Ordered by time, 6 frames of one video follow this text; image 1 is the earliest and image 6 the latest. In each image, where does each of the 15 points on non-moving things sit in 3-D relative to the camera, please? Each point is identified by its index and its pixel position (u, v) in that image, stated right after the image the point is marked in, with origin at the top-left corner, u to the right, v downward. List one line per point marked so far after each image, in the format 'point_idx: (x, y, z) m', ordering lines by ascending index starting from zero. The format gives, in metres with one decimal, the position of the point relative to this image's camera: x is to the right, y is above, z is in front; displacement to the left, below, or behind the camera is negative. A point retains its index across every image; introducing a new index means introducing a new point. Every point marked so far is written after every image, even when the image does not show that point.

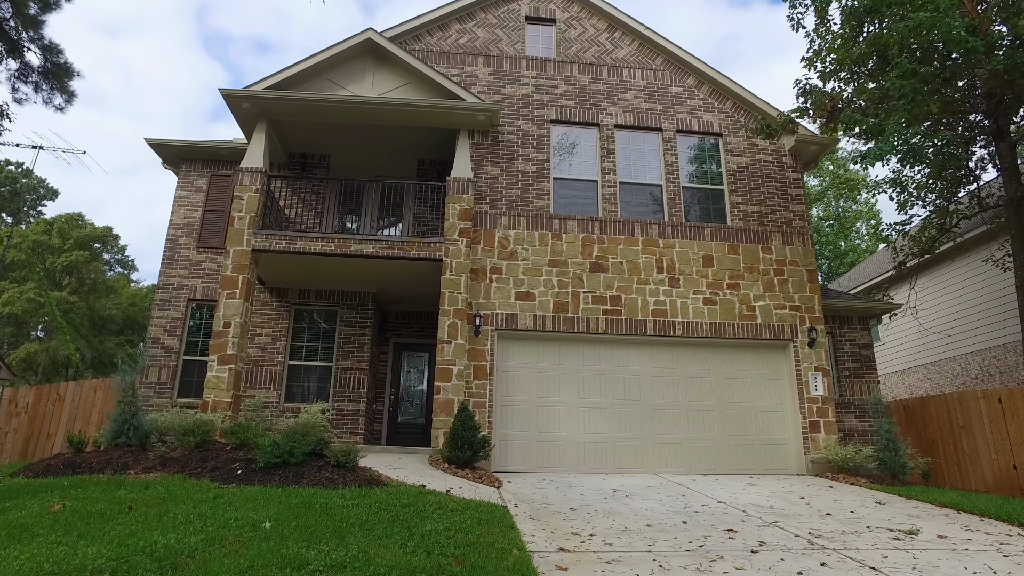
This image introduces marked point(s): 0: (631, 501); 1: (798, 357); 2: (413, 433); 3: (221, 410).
0: (+1.3, -2.3, +7.2) m
1: (+4.6, -1.1, +10.7) m
2: (-1.8, -2.5, +11.9) m
3: (-4.0, -1.7, +9.3) m
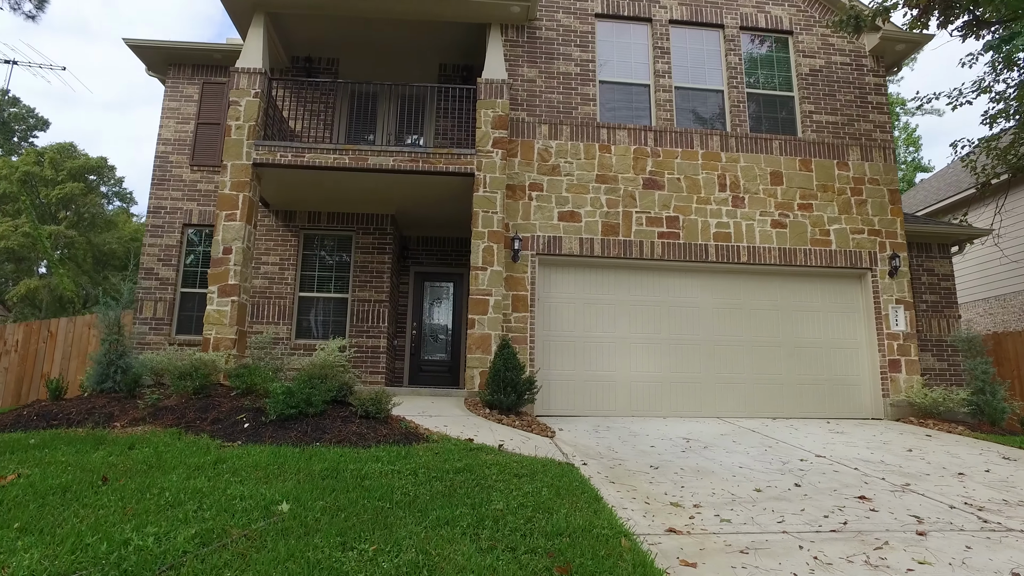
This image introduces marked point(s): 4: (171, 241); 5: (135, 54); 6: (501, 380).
0: (+1.8, -1.5, +6.0) m
1: (+5.1, 0.0, +9.4) m
2: (-1.2, -1.3, +10.8) m
3: (-3.5, -0.7, +8.1) m
4: (-5.2, +0.7, +10.2) m
5: (-5.9, +3.7, +10.5) m
6: (-0.1, -1.0, +7.5) m
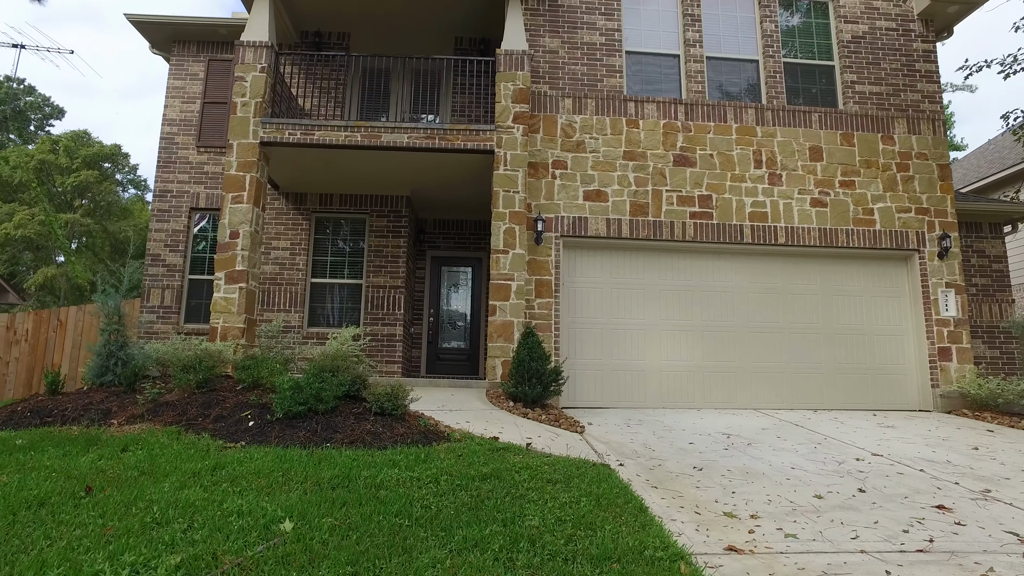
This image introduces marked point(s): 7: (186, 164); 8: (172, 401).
0: (+2.1, -1.4, +5.5) m
1: (+5.4, +0.2, +8.8) m
2: (-0.9, -1.1, +10.3) m
3: (-3.2, -0.6, +7.7) m
4: (-4.9, +0.9, +9.7) m
5: (-5.6, +3.9, +10.0) m
6: (+0.1, -0.9, +7.0) m
7: (-4.8, +1.8, +9.9) m
8: (-2.8, -0.9, +5.4) m
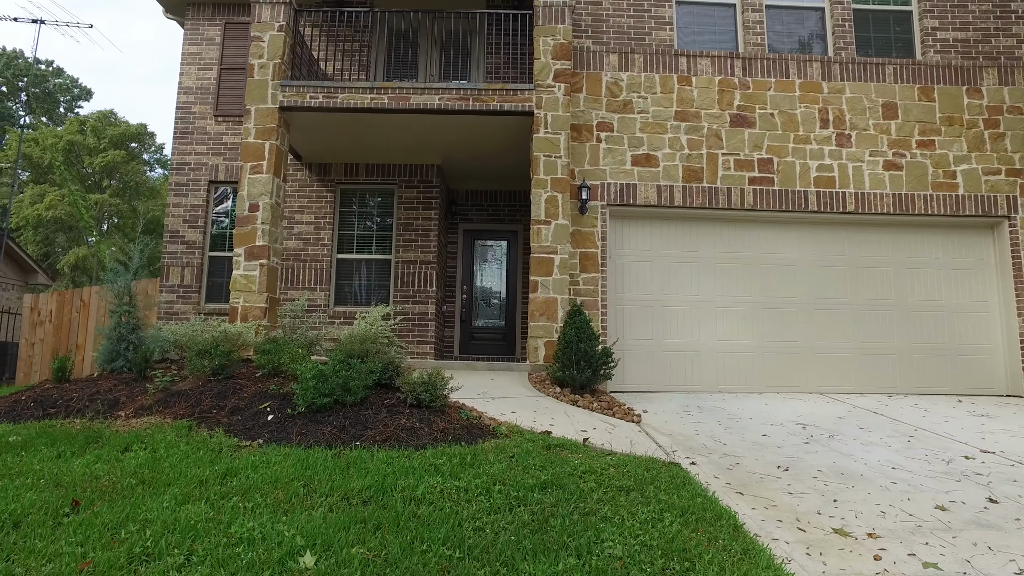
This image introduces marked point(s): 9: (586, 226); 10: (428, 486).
0: (+2.4, -1.2, +4.8) m
1: (+5.9, +0.6, +7.9) m
2: (-0.3, -0.8, +9.7) m
3: (-2.8, -0.3, +7.1) m
4: (-4.4, +1.2, +9.2) m
5: (-5.1, +4.2, +9.4) m
6: (+0.6, -0.6, +6.3) m
7: (-4.3, +2.1, +9.3) m
8: (-2.4, -0.7, +4.9) m
9: (+0.8, +0.7, +7.5) m
10: (-0.4, -0.9, +3.0) m
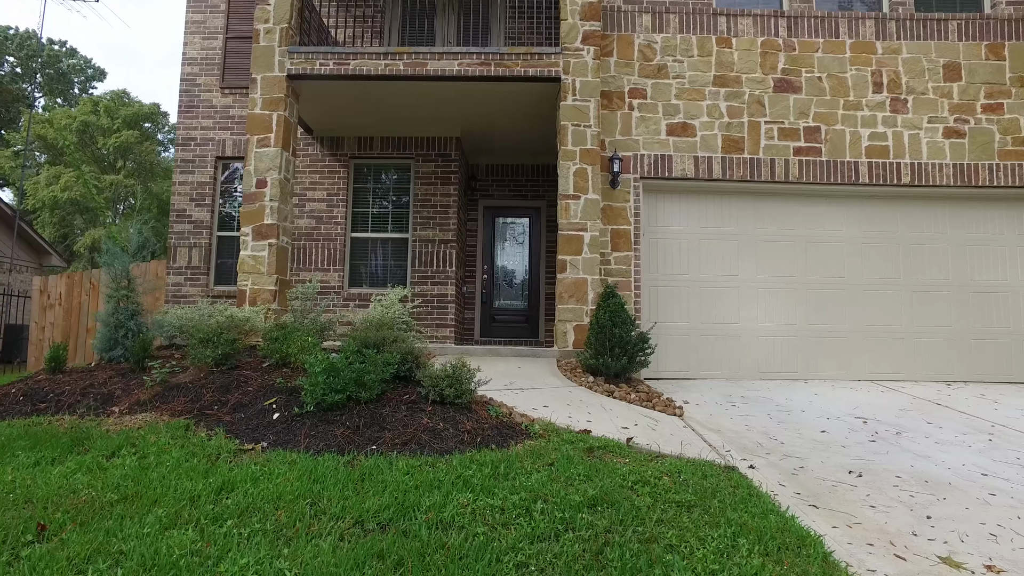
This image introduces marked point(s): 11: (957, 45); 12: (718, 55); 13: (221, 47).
0: (+2.7, -1.0, +4.3) m
1: (+6.2, +0.8, +7.2) m
2: (0.0, -0.5, +9.2) m
3: (-2.5, -0.1, +6.7) m
4: (-4.0, +1.4, +8.8) m
5: (-4.8, +4.4, +8.9) m
6: (+0.8, -0.4, +5.8) m
7: (-4.0, +2.4, +8.9) m
8: (-2.2, -0.6, +4.5) m
9: (+1.1, +0.9, +6.9) m
10: (-0.2, -0.8, +2.6) m
11: (+4.9, +2.7, +7.3) m
12: (+2.2, +2.5, +7.2) m
13: (-3.9, +3.2, +8.9) m
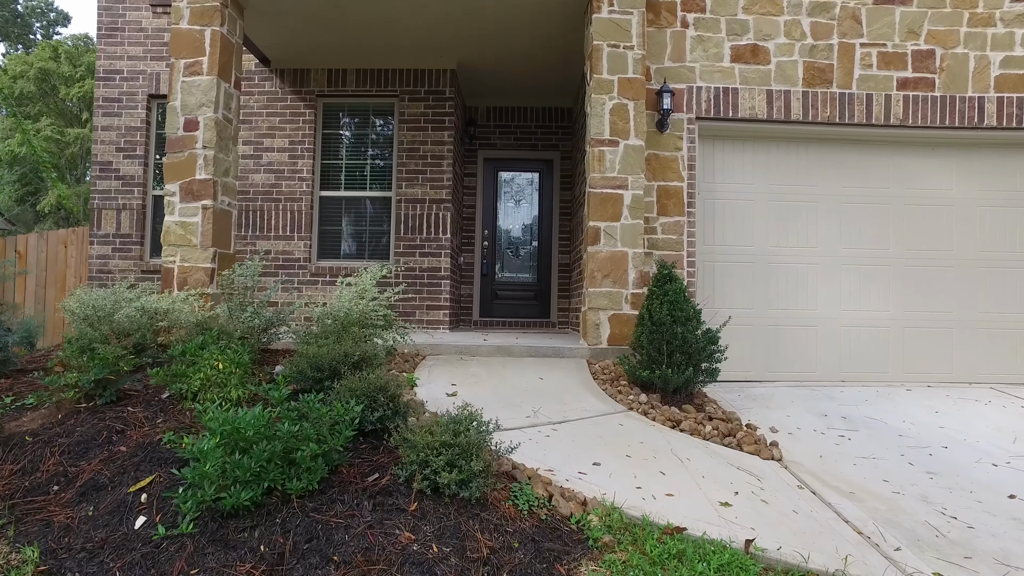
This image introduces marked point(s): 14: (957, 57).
0: (+2.8, -1.0, +2.7) m
1: (+6.3, +1.0, +5.5) m
2: (+0.1, -0.2, +7.6) m
3: (-2.4, 0.0, +5.0) m
4: (-4.0, +1.7, +7.0) m
5: (-4.7, +4.7, +6.9) m
6: (+0.9, -0.3, +4.2) m
7: (-3.9, +2.7, +7.0) m
8: (-2.0, -0.6, +2.8) m
9: (+1.2, +1.1, +5.2) m
10: (0.0, -0.9, +1.0) m
11: (+5.0, +2.9, +5.5) m
12: (+2.4, +2.7, +5.4) m
13: (-3.8, +3.5, +7.0) m
14: (+3.6, +1.9, +5.4) m
